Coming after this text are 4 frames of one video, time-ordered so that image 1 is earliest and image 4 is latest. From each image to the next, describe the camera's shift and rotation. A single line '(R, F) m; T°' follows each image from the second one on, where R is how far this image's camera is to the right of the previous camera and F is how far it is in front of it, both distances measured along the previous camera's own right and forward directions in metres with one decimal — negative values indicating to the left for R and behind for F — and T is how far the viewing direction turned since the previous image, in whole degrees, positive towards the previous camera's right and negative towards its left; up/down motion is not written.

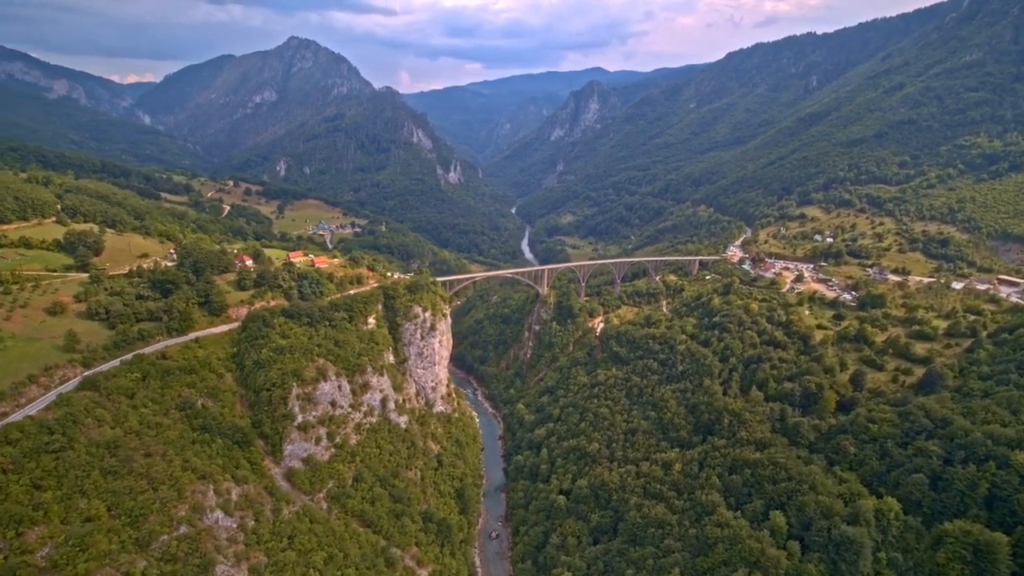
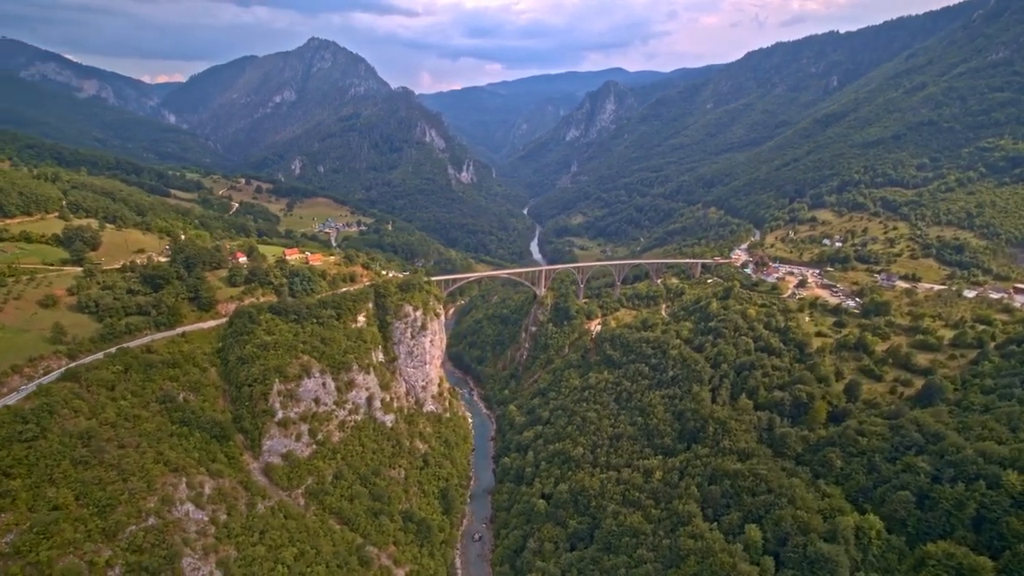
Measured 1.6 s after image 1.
(+3.1, +0.4) m; -3°
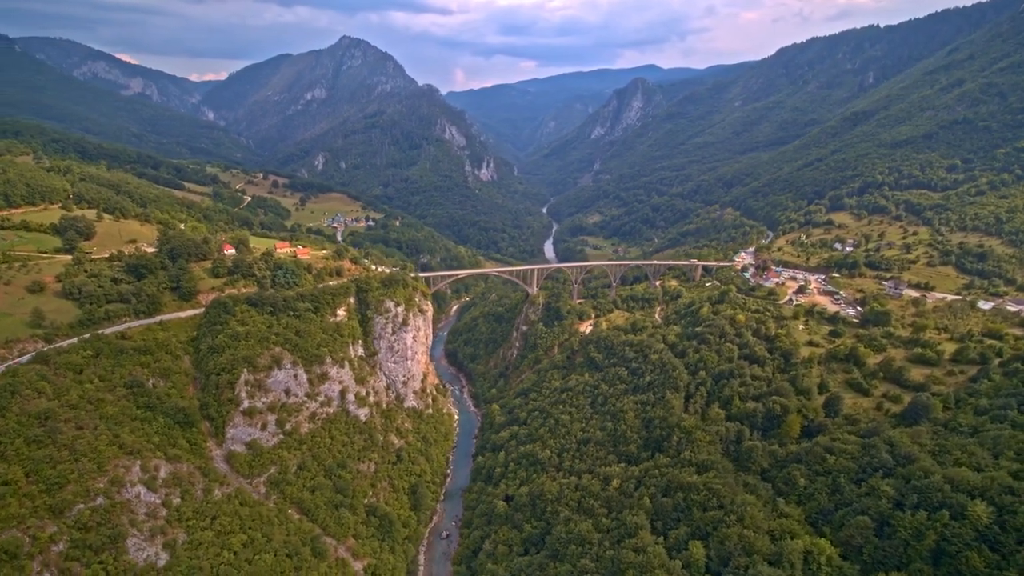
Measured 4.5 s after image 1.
(+5.6, +0.8) m; -5°
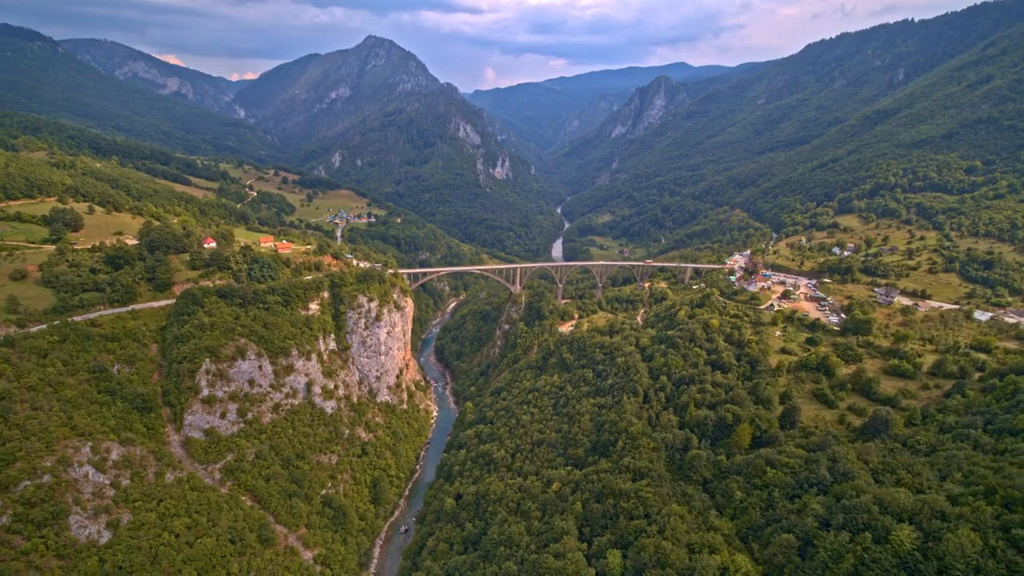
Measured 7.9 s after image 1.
(+6.4, +0.6) m; -4°
